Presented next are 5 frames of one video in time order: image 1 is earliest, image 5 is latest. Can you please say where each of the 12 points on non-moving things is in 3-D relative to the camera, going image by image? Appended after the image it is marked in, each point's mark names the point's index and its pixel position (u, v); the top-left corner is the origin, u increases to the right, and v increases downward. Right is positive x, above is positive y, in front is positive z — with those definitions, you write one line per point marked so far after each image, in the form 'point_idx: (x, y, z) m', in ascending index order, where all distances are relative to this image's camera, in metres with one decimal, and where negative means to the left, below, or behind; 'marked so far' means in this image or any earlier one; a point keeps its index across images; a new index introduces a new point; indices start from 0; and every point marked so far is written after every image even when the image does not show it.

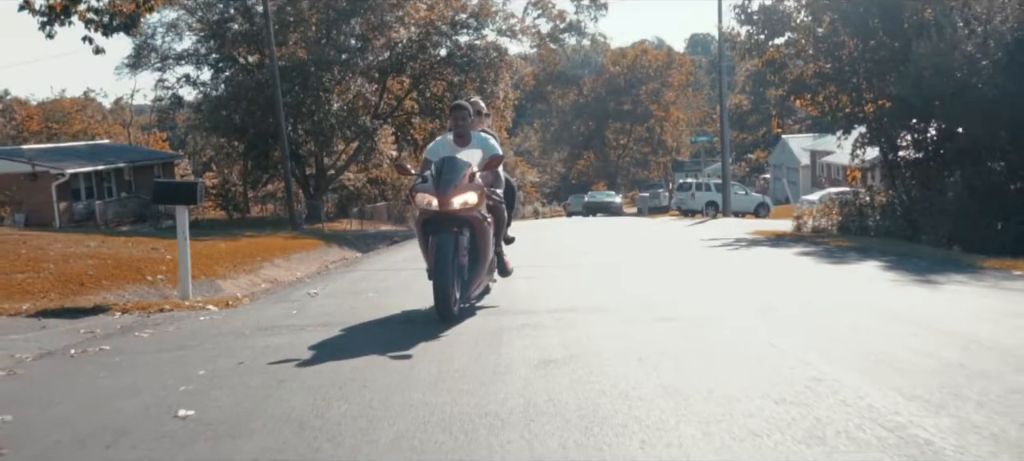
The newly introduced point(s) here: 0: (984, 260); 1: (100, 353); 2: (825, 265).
0: (+5.4, -0.3, +12.8) m
1: (-2.9, -0.9, +7.9) m
2: (+3.9, -0.4, +14.1) m
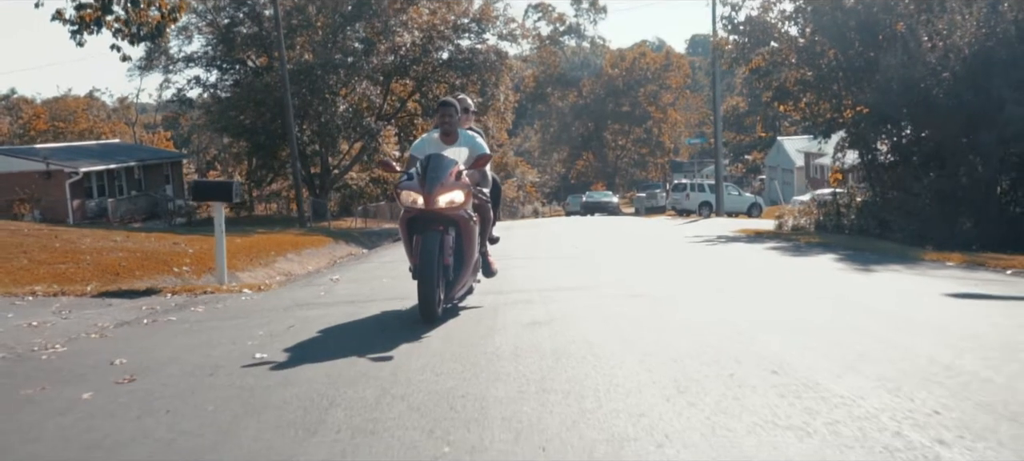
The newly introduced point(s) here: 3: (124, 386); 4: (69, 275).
0: (+5.4, -0.3, +14.5) m
1: (-2.9, -0.8, +9.6) m
2: (+3.9, -0.4, +15.8) m
3: (-2.1, -0.8, +6.1) m
4: (-6.8, -0.7, +17.3) m
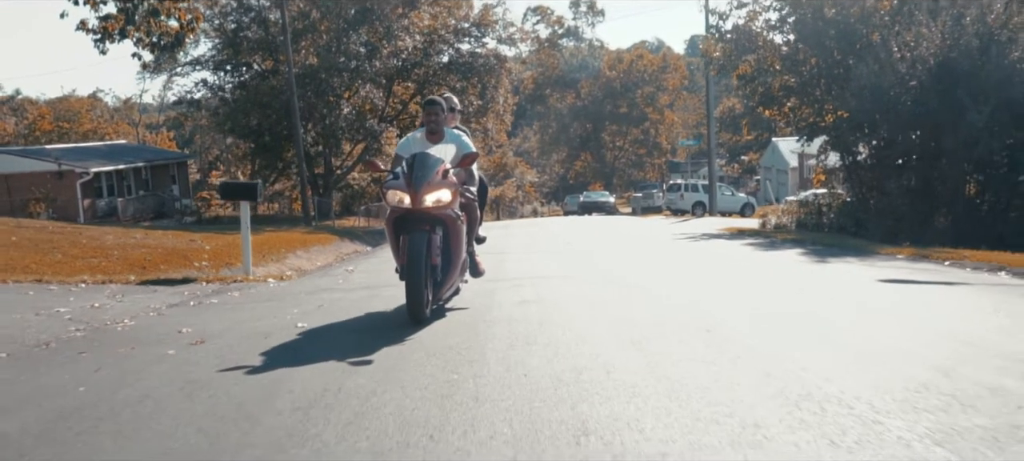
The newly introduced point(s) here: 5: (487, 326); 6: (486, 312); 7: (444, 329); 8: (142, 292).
0: (+5.3, -0.2, +16.1) m
1: (-3.0, -0.7, +11.1) m
2: (+3.8, -0.3, +17.4) m
3: (-2.1, -0.8, +7.7) m
4: (-6.9, -0.6, +18.8) m
5: (-0.2, -0.7, +8.1) m
6: (-0.2, -0.7, +9.2) m
7: (-0.5, -0.7, +8.2) m
8: (-4.2, -0.7, +12.7) m
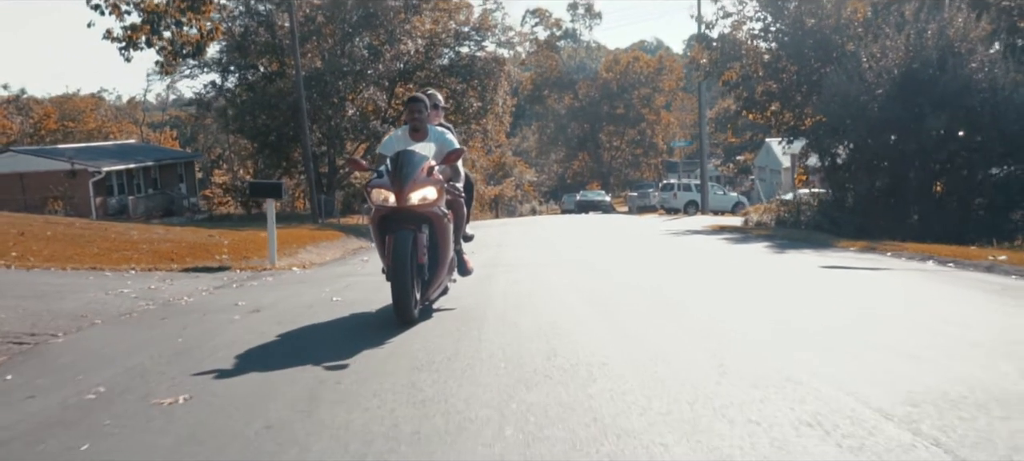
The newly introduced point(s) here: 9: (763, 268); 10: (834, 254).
0: (+5.3, -0.2, +18.0) m
1: (-3.0, -0.6, +13.0) m
2: (+3.8, -0.3, +19.3) m
3: (-2.2, -0.7, +9.6) m
4: (-6.9, -0.5, +20.7) m
5: (-0.2, -0.6, +10.0) m
6: (-0.3, -0.6, +11.1) m
7: (-0.5, -0.6, +10.1) m
8: (-4.2, -0.6, +14.6) m
9: (+3.1, -0.5, +14.0) m
10: (+4.3, -0.3, +15.2) m
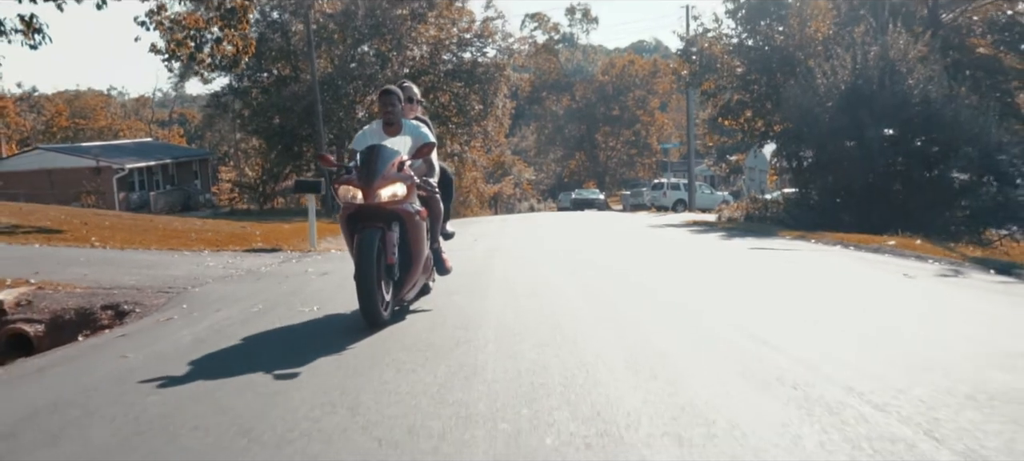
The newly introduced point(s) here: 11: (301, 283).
0: (+5.2, 0.0, +21.7) m
1: (-3.0, -0.5, +16.7) m
2: (+3.8, -0.1, +23.0) m
3: (-2.2, -0.5, +13.3) m
4: (-7.0, -0.3, +24.4) m
5: (-0.2, -0.5, +13.7) m
6: (-0.3, -0.4, +14.8) m
7: (-0.6, -0.5, +13.8) m
8: (-4.3, -0.4, +18.3) m
9: (+3.1, -0.3, +17.7) m
10: (+4.3, -0.2, +18.9) m
11: (-2.3, -0.6, +12.5) m
